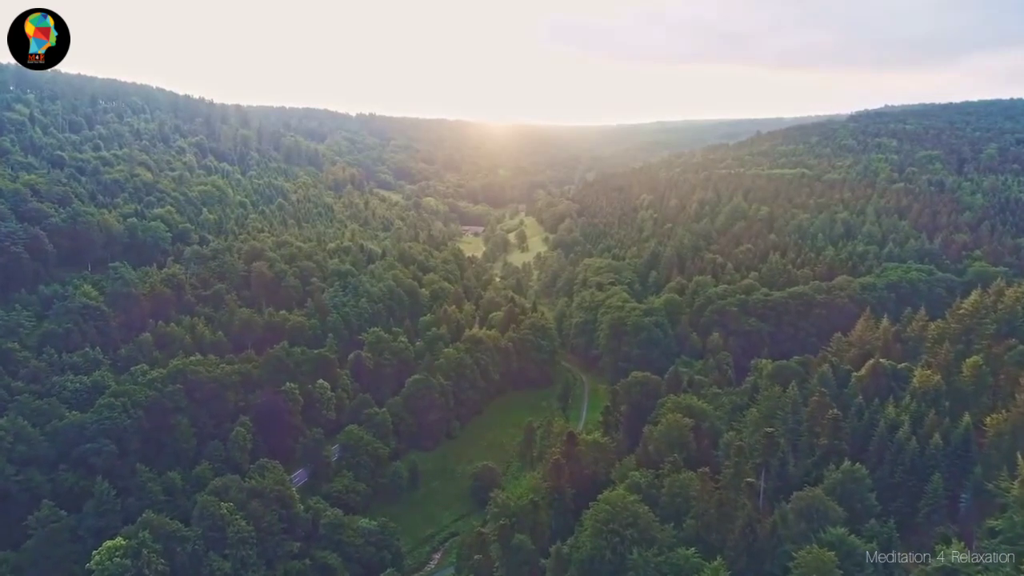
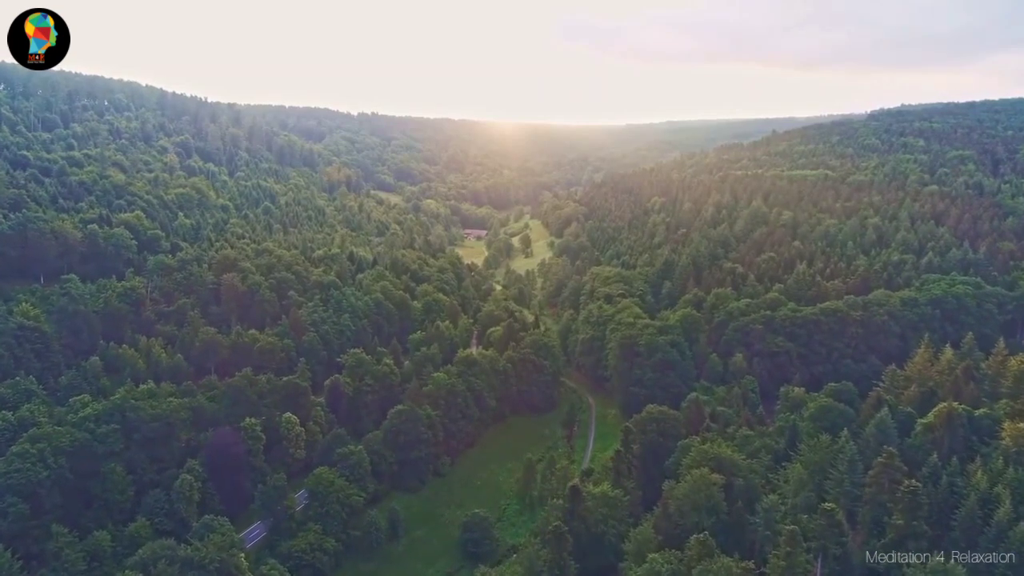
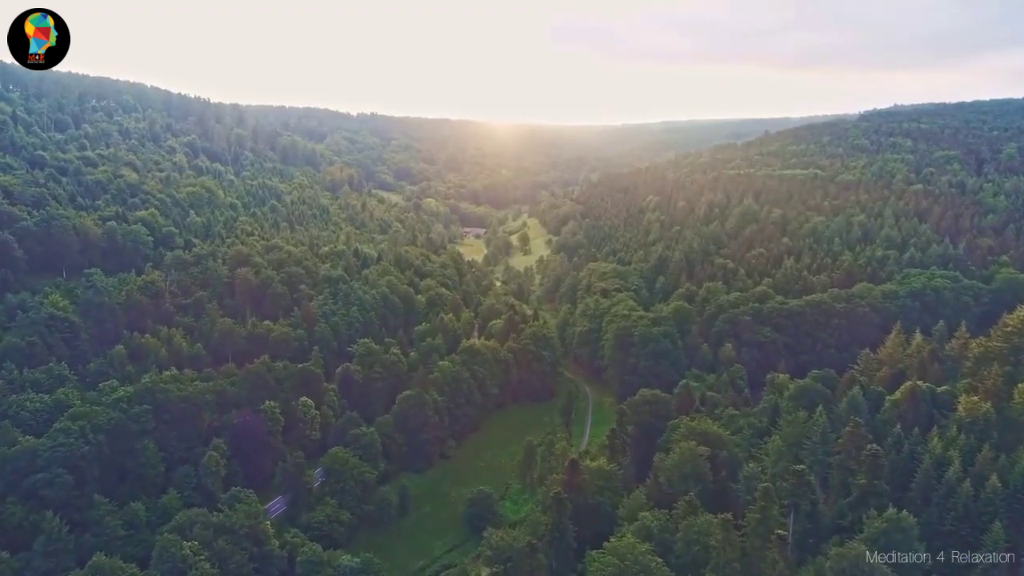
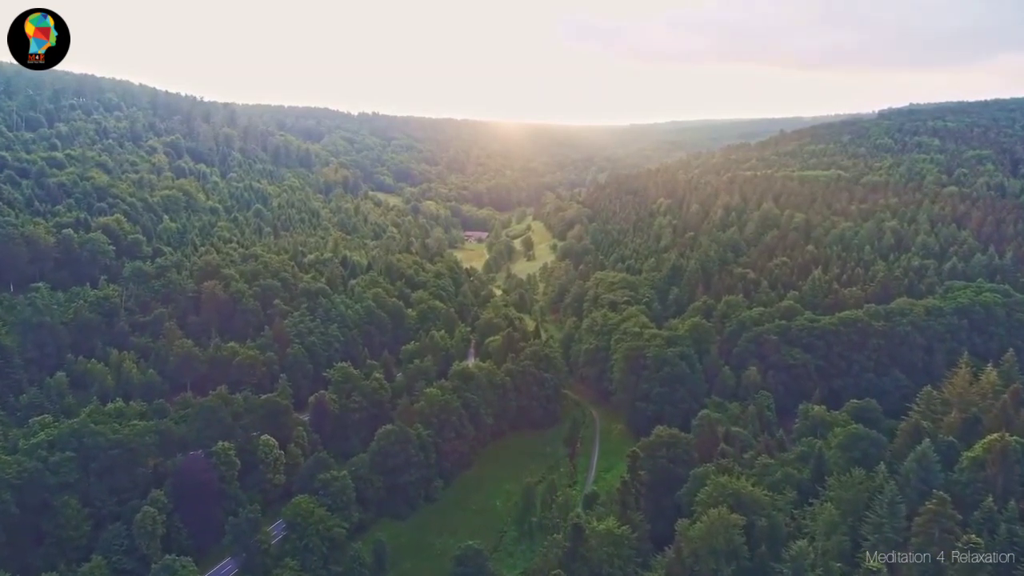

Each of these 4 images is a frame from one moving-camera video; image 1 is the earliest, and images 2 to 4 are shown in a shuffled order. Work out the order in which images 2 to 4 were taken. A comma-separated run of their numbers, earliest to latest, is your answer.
3, 2, 4
